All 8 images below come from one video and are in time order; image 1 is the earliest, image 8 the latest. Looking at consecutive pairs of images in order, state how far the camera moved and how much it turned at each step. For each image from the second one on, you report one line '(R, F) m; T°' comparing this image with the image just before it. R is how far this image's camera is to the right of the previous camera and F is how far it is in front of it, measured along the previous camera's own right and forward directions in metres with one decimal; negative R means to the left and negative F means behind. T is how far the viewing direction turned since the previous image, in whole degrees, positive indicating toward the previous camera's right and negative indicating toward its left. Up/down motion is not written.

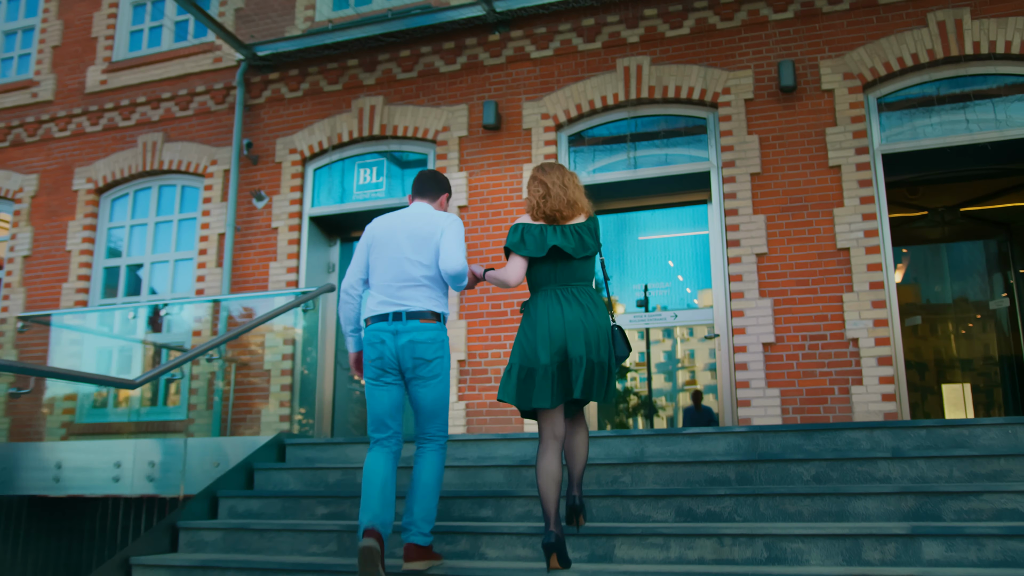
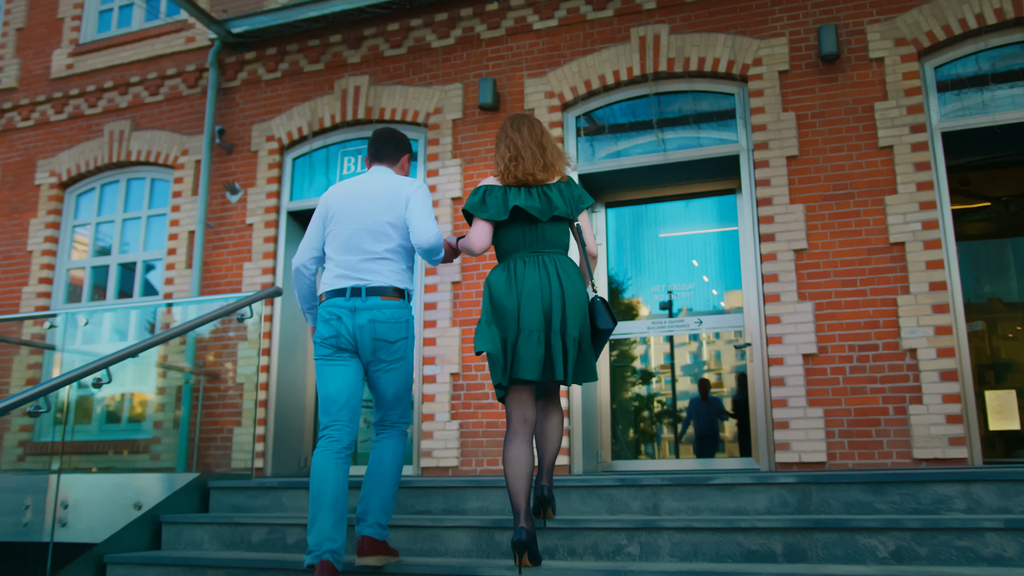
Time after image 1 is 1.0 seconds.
(+0.2, +0.9) m; -2°
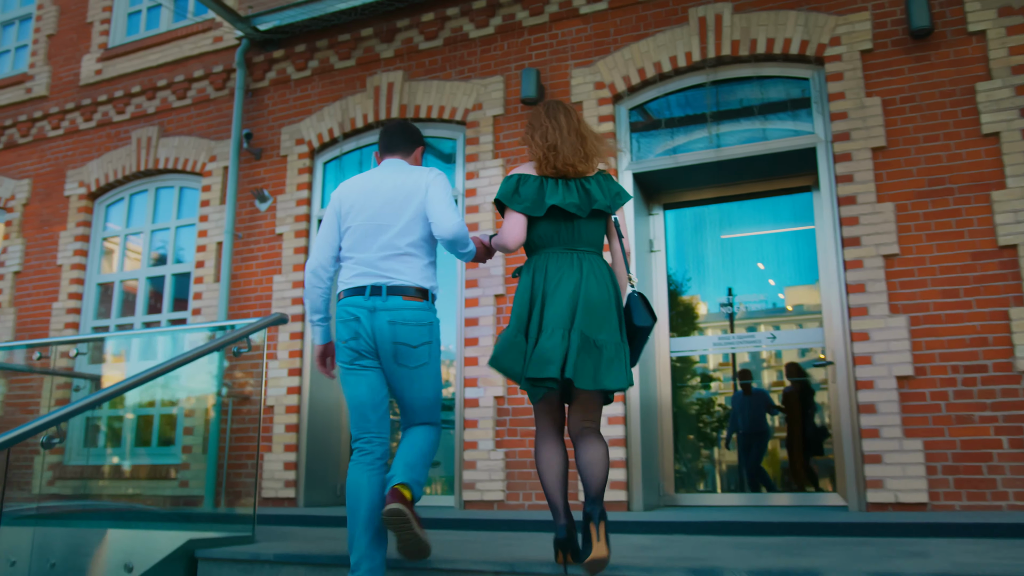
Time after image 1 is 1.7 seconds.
(+0.1, +0.6) m; -4°
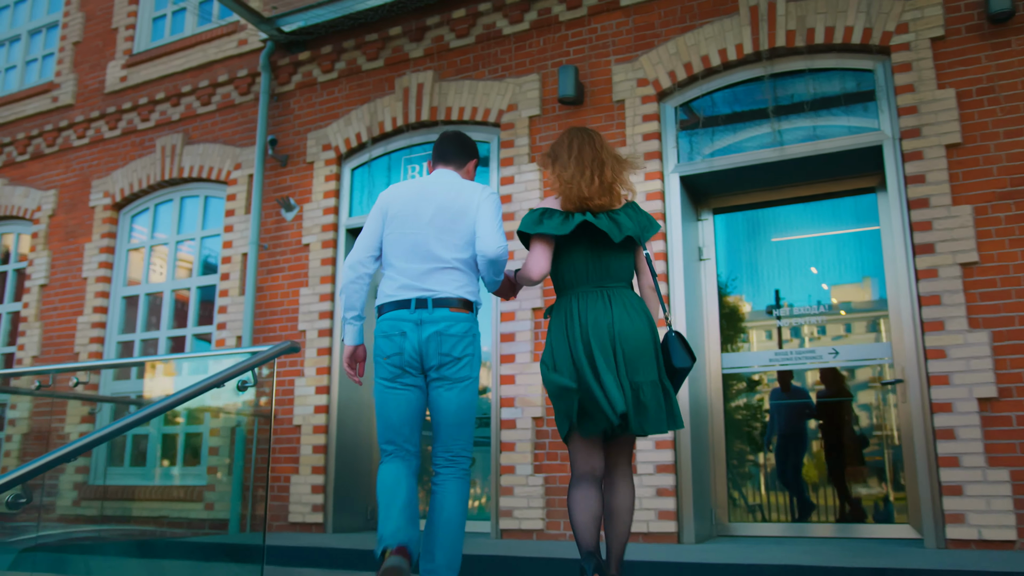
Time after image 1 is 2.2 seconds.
(0.0, +0.4) m; -3°
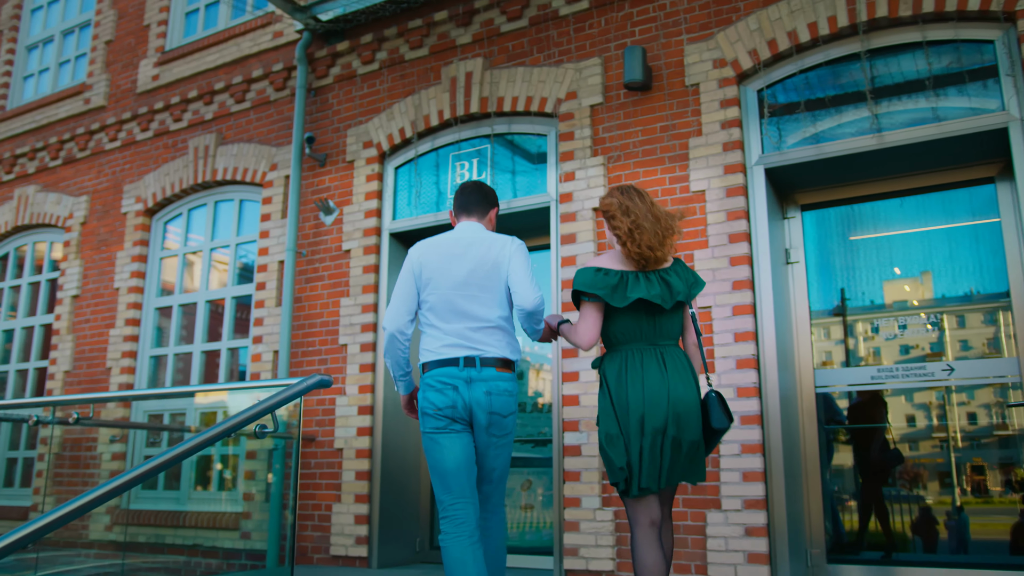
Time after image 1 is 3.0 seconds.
(-0.1, +0.6) m; -3°
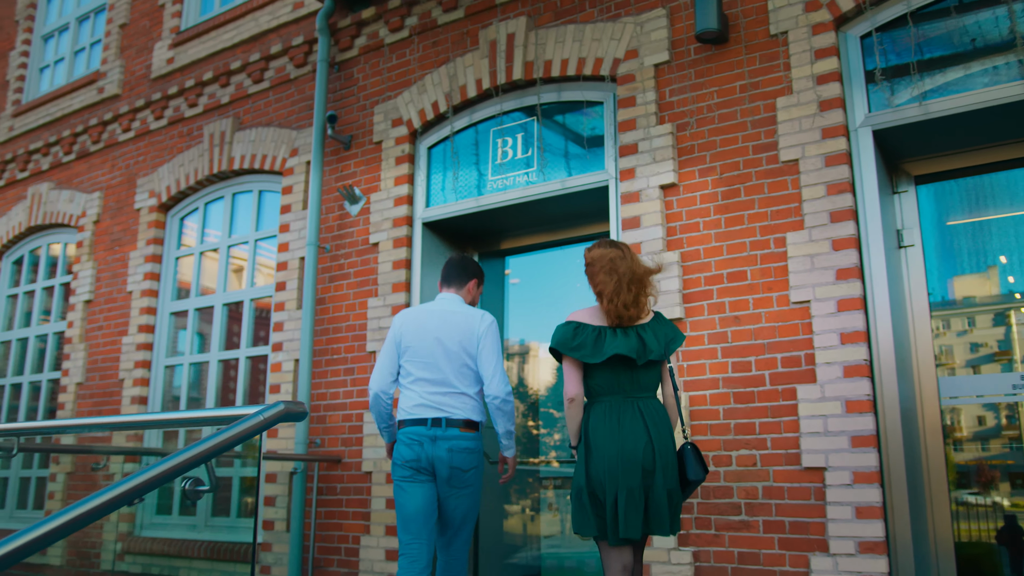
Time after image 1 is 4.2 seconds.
(0.0, +0.8) m; -3°
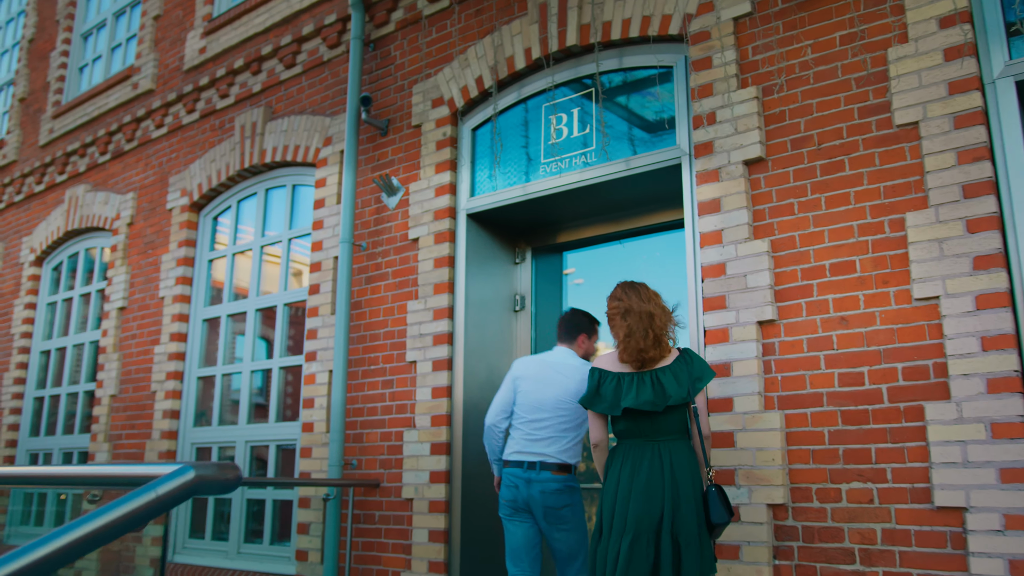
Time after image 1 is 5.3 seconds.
(+0.1, +0.6) m; -4°
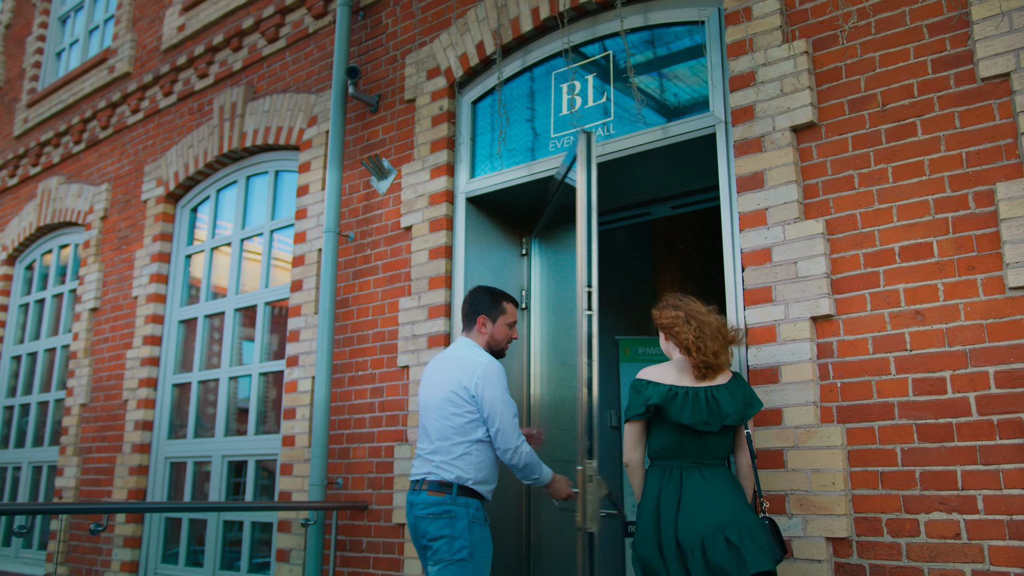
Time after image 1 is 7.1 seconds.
(0.0, +0.5) m; -1°
